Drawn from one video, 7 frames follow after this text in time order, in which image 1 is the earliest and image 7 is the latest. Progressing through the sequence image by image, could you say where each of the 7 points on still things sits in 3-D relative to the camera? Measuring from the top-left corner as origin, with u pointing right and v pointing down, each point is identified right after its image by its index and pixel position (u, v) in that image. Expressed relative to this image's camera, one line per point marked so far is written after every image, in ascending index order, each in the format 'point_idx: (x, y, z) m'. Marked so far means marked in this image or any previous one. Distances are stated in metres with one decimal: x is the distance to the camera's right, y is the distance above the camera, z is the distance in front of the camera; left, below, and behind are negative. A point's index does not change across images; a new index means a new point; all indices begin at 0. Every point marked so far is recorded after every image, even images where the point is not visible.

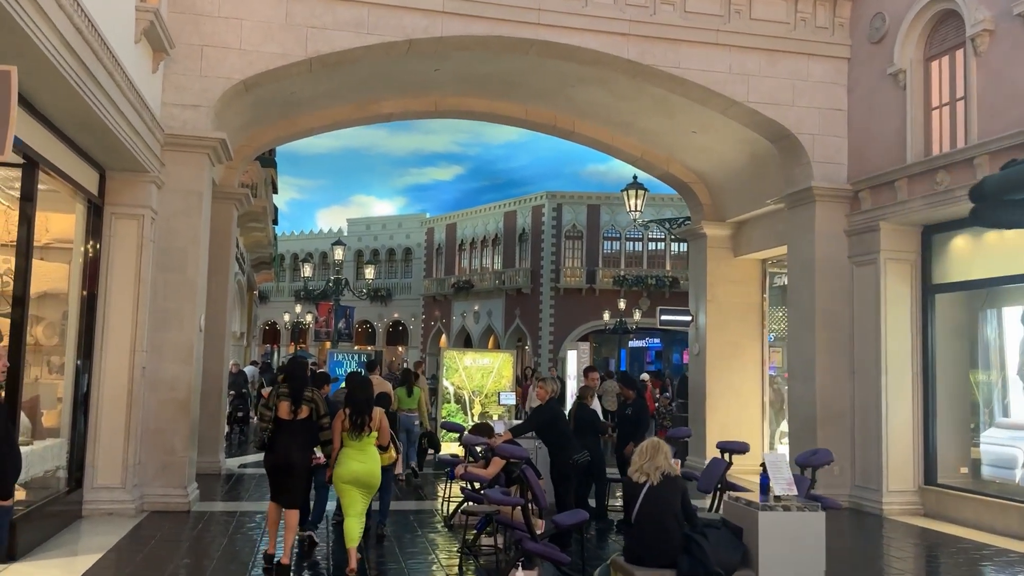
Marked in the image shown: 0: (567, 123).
0: (+0.8, +2.5, +12.6) m
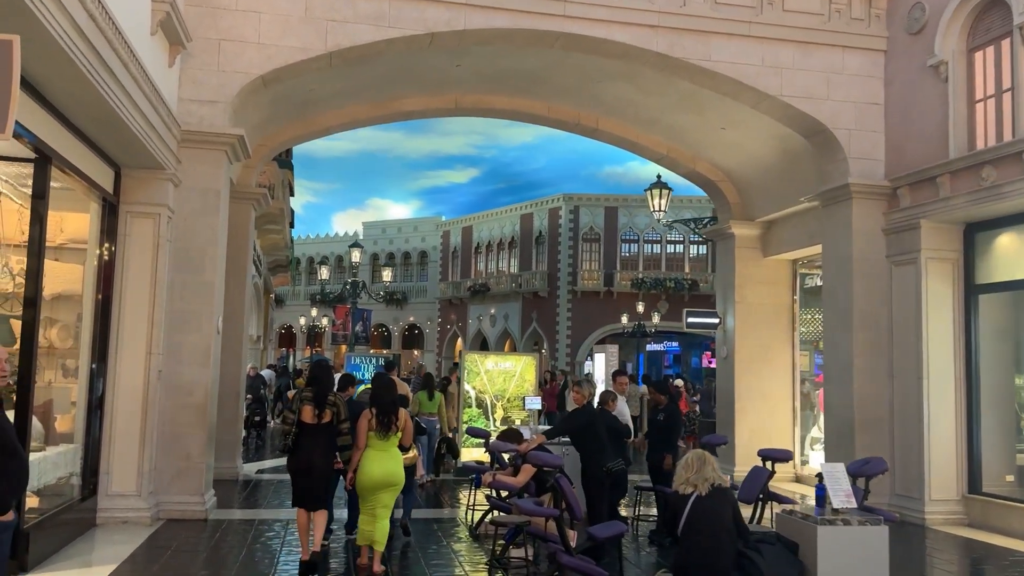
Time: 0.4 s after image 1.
0: (+1.2, +2.5, +12.3) m
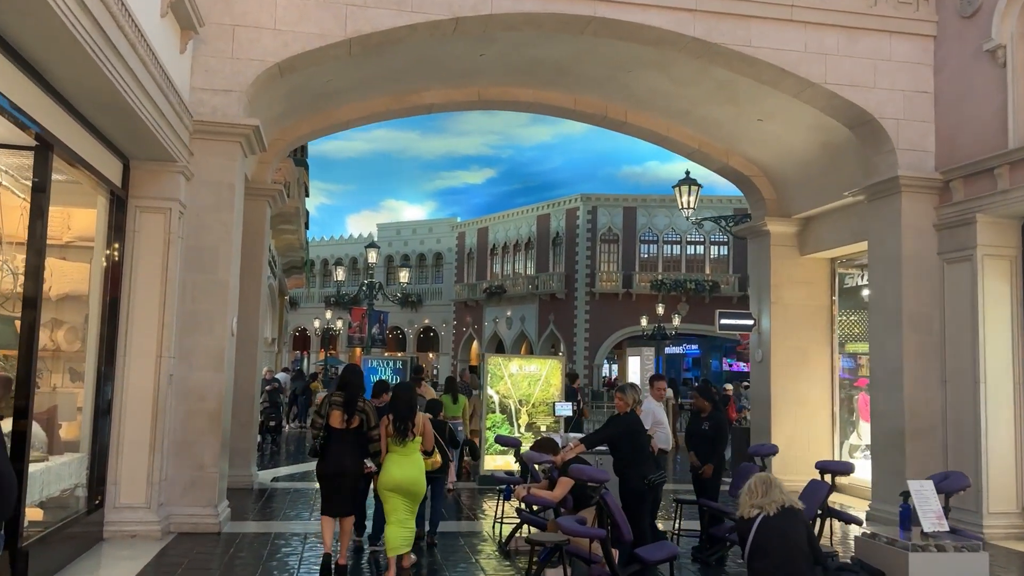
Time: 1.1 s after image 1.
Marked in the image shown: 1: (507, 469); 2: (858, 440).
0: (+1.5, +2.5, +11.8) m
1: (-0.1, -2.5, +11.4) m
2: (+4.9, -2.1, +11.7) m
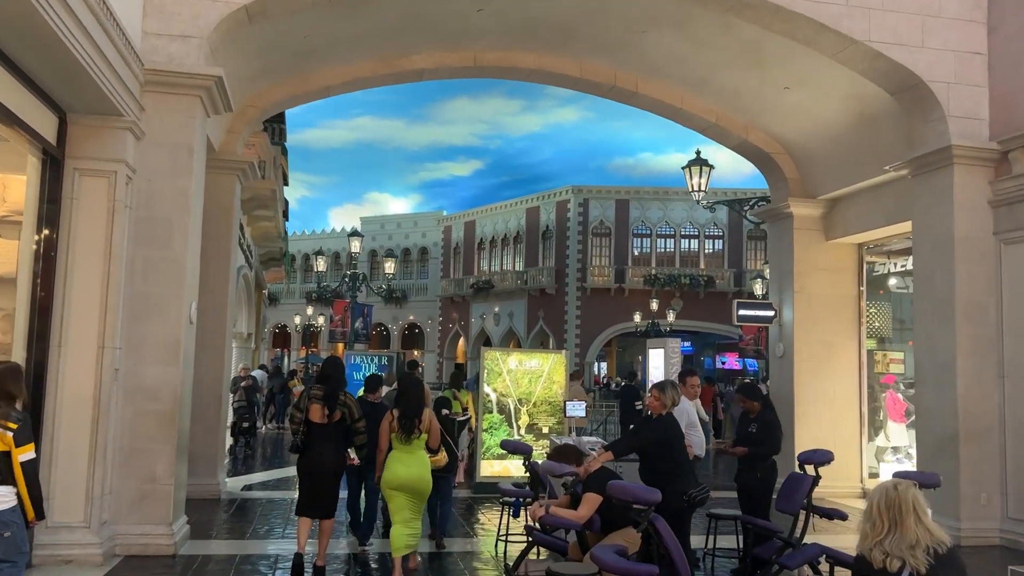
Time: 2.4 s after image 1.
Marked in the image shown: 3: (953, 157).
0: (+1.5, +2.6, +10.6) m
1: (-0.1, -2.3, +10.3) m
2: (+4.8, -2.0, +10.7) m
3: (+4.4, +1.3, +8.3) m
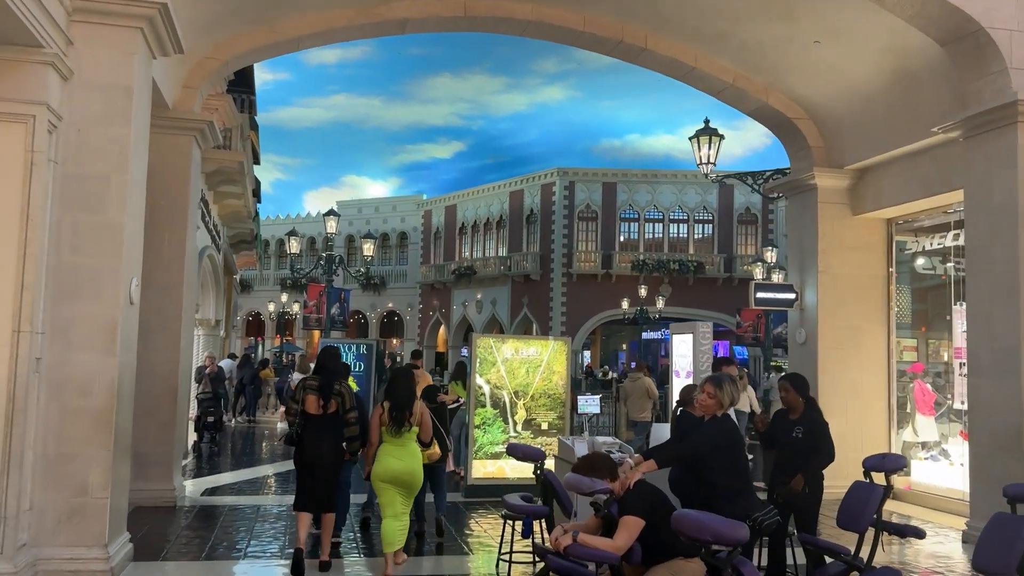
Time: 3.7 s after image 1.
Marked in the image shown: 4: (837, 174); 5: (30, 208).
0: (+1.5, +2.9, +9.5) m
1: (-0.1, -2.1, +9.2) m
2: (+4.8, -1.7, +9.7) m
3: (+4.4, +1.5, +7.2) m
4: (+3.9, +1.4, +10.0) m
5: (-3.1, +0.5, +5.4) m
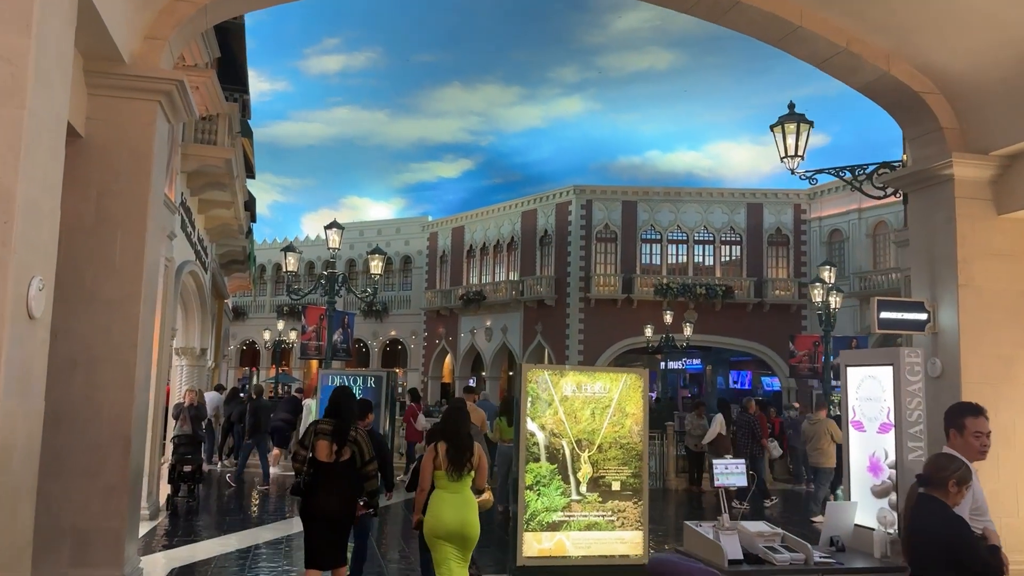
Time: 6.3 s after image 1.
0: (+2.0, +2.7, +7.5) m
1: (+0.4, -2.2, +6.9) m
2: (+5.3, -1.9, +7.5) m
3: (+5.0, +1.4, +5.2) m
4: (+4.4, +1.2, +7.9) m
5: (-2.6, +0.5, +3.3) m
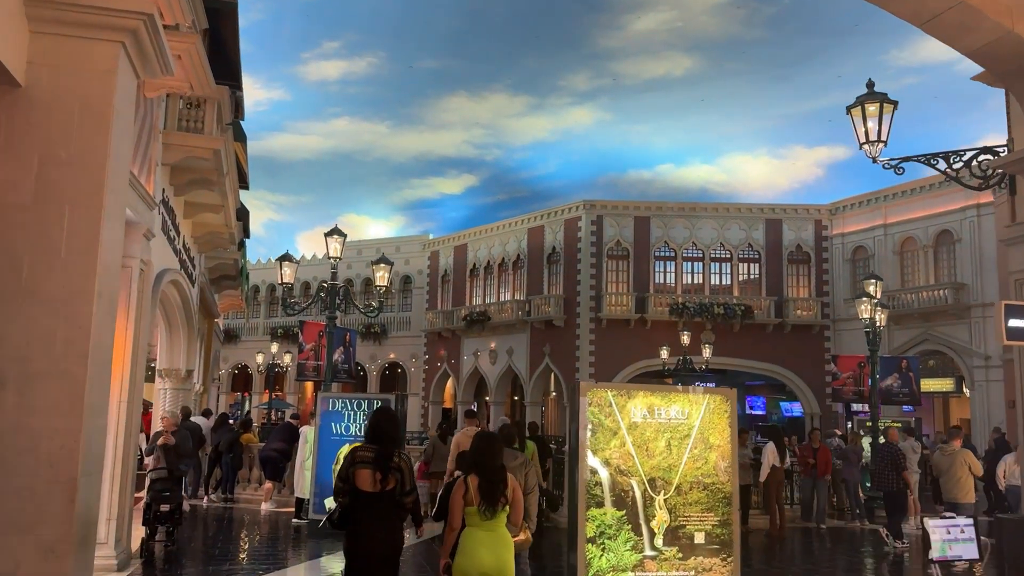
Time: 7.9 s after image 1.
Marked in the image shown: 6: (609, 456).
0: (+2.4, +2.7, +6.1) m
1: (+0.8, -2.2, +5.4) m
2: (+5.7, -1.9, +6.1) m
3: (+5.3, +1.5, +3.8) m
4: (+4.8, +1.2, +6.5) m
5: (-2.2, +0.6, +1.8) m
6: (+0.7, -1.1, +5.6) m
